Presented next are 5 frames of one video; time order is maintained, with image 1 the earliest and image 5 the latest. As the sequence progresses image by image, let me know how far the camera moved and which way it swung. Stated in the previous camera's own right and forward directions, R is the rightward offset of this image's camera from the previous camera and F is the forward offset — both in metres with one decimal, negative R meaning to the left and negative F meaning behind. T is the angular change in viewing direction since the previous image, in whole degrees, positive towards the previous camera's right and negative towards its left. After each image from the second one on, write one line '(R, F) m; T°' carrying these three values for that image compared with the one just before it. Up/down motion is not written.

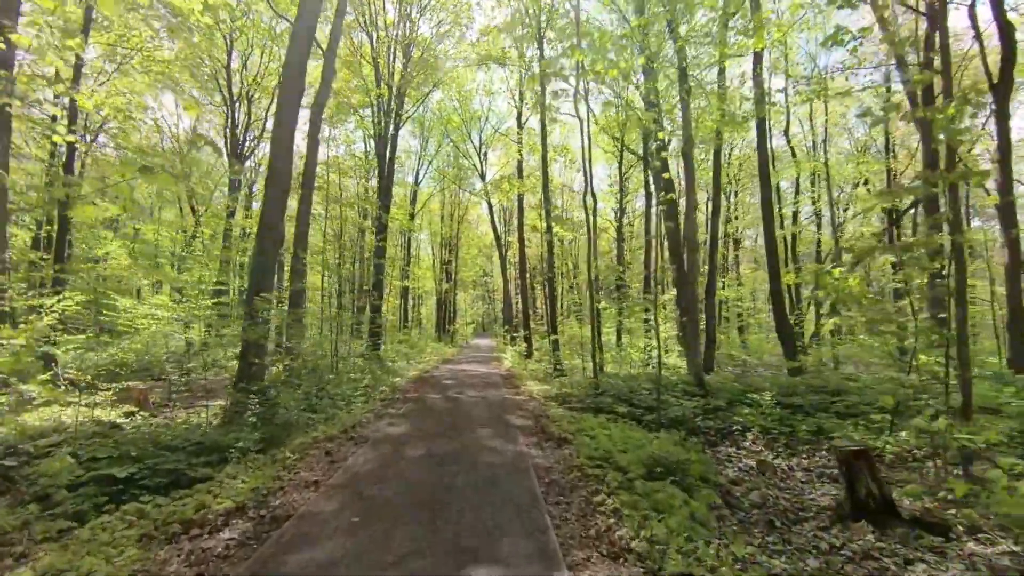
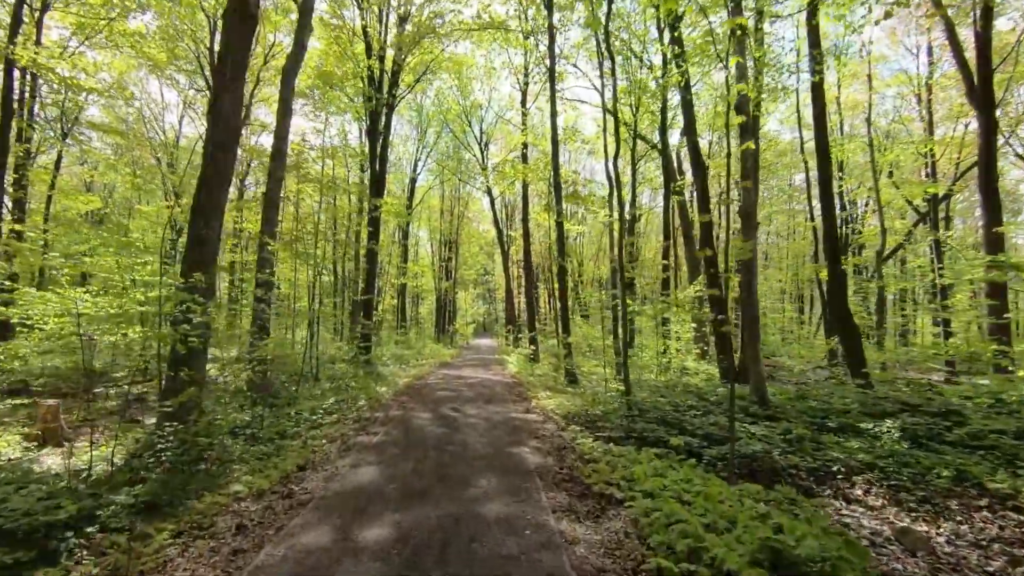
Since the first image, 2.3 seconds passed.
(-0.1, +1.9) m; 0°
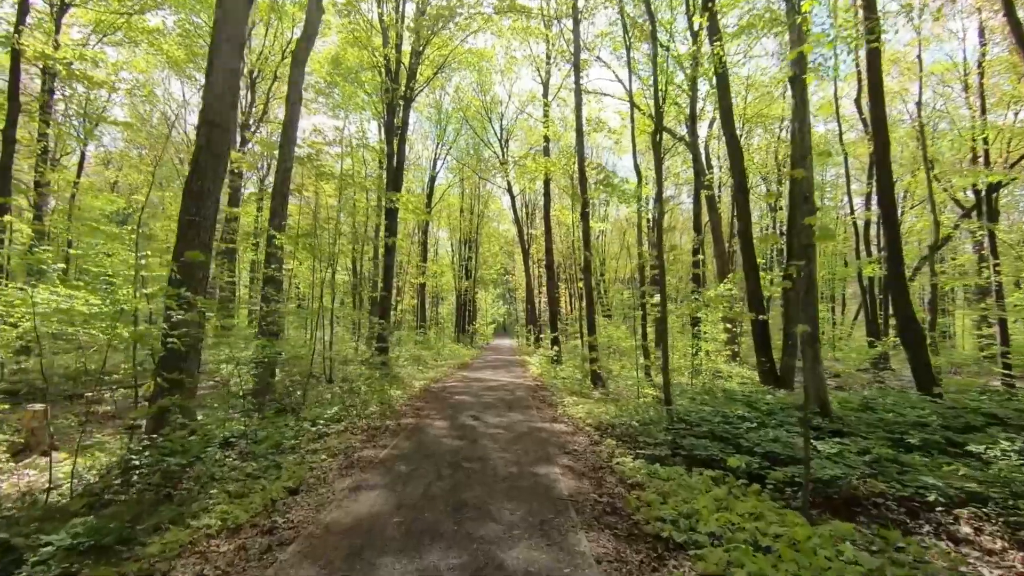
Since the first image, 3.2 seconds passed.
(-0.1, +0.7) m; -2°
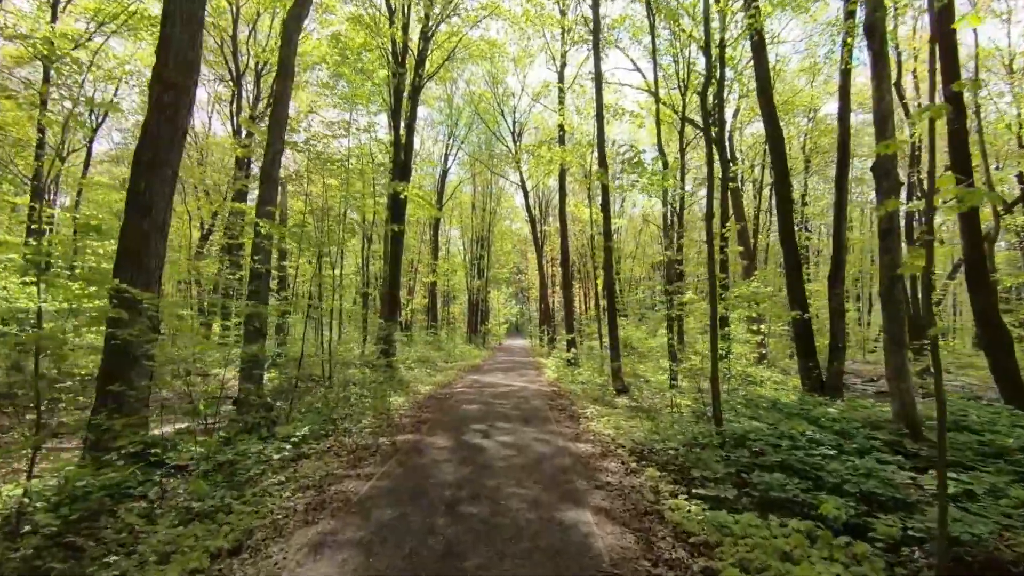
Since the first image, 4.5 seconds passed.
(0.0, +1.1) m; -1°
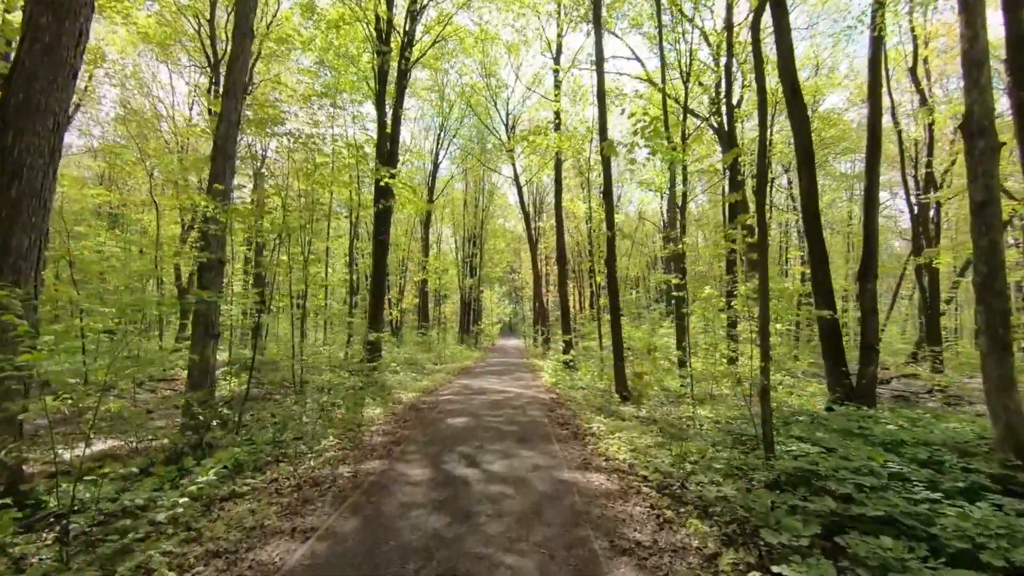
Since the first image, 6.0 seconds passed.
(0.0, +1.2) m; +1°
